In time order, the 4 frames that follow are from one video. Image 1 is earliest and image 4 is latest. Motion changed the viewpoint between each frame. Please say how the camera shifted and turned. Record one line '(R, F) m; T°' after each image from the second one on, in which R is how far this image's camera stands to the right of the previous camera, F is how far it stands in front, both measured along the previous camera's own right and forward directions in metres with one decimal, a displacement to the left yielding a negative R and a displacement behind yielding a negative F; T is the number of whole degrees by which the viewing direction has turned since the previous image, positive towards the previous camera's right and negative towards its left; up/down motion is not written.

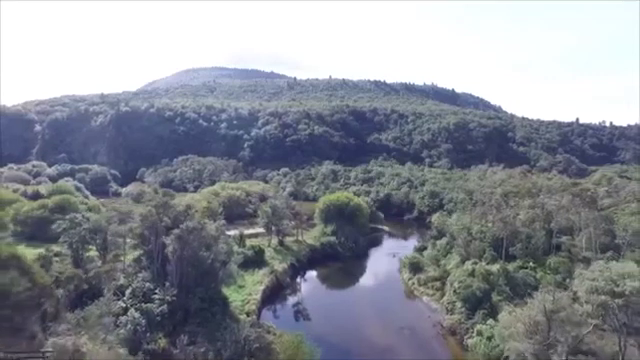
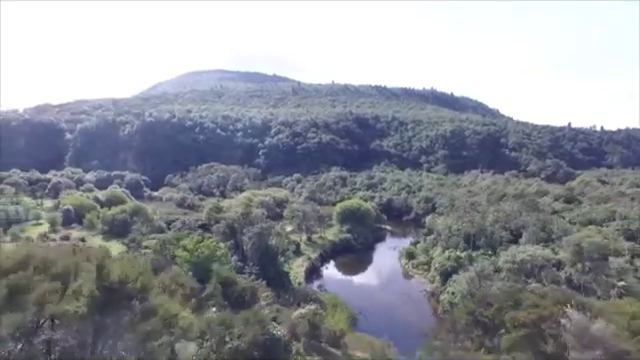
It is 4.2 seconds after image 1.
(-2.1, -15.8) m; 0°
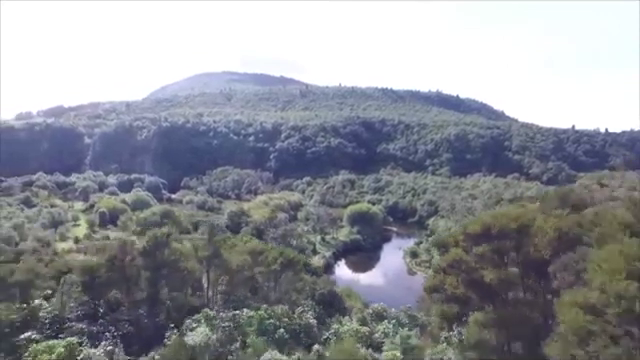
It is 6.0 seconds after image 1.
(-0.8, -7.1) m; -1°
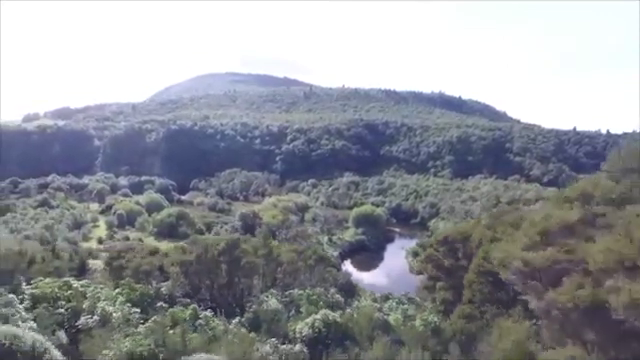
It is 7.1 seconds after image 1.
(-0.5, -4.3) m; 0°
